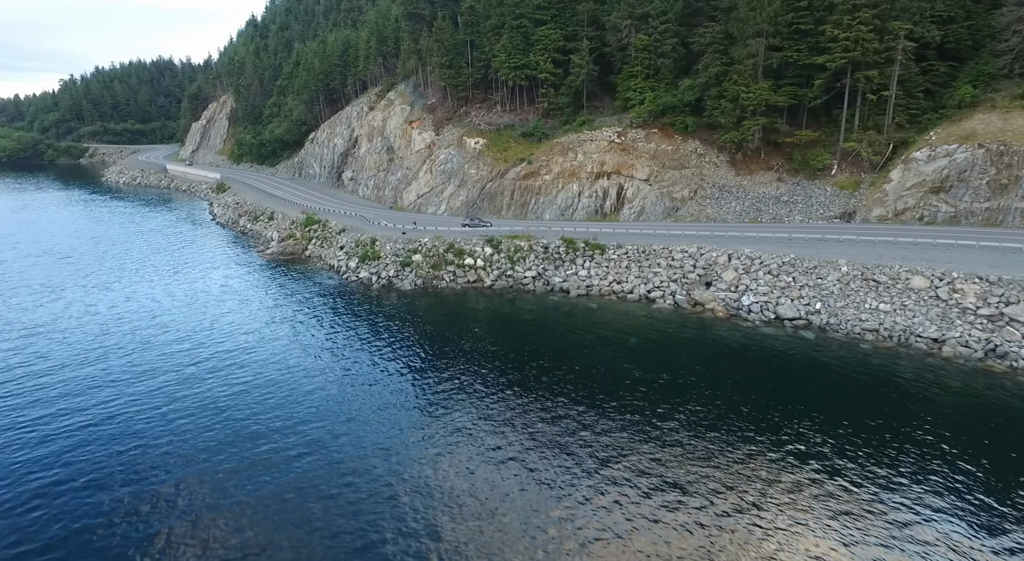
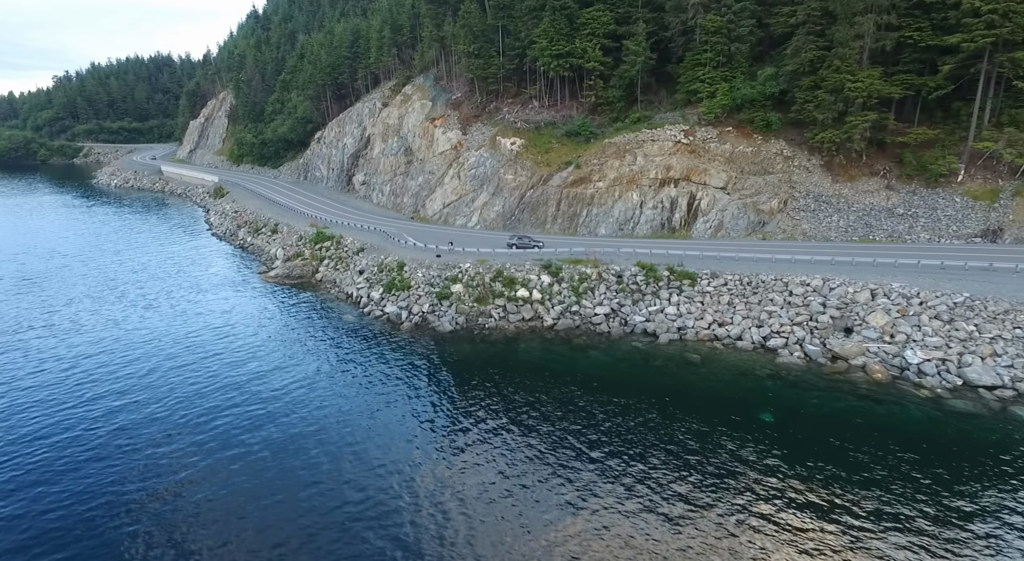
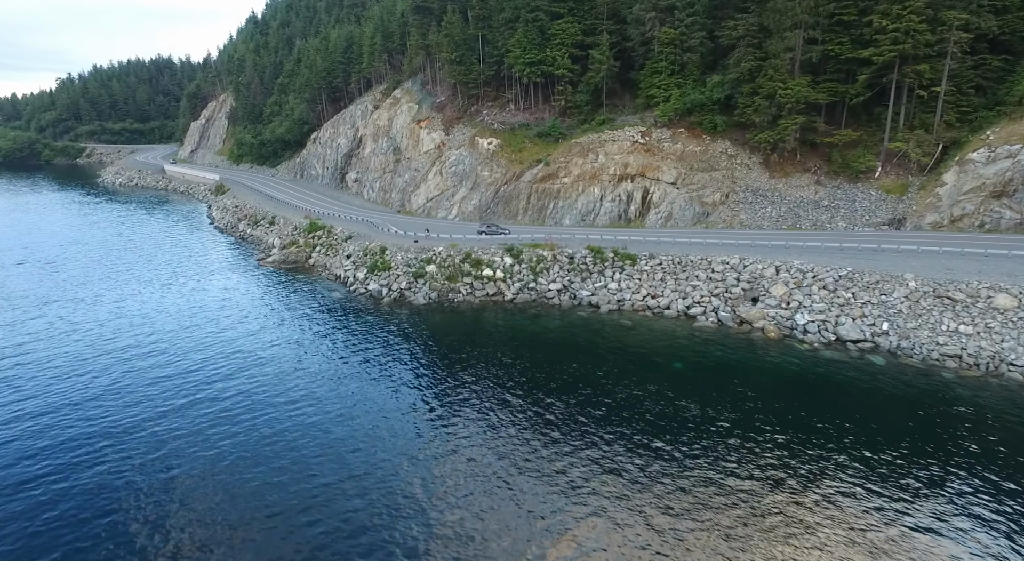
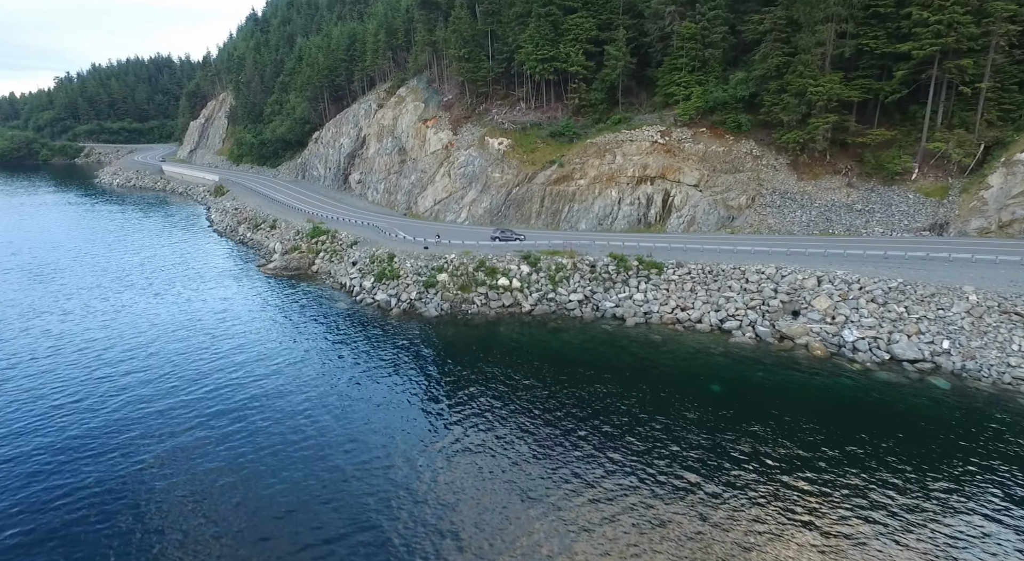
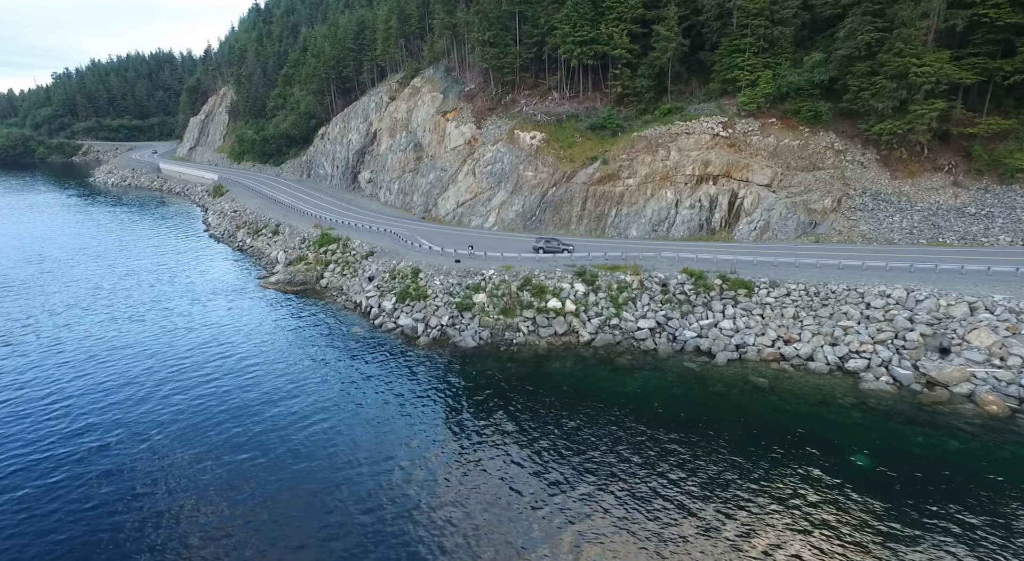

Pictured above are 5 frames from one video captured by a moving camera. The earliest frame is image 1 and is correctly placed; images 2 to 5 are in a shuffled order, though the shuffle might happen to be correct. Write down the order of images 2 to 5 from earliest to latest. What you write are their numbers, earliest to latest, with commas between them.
3, 4, 2, 5
